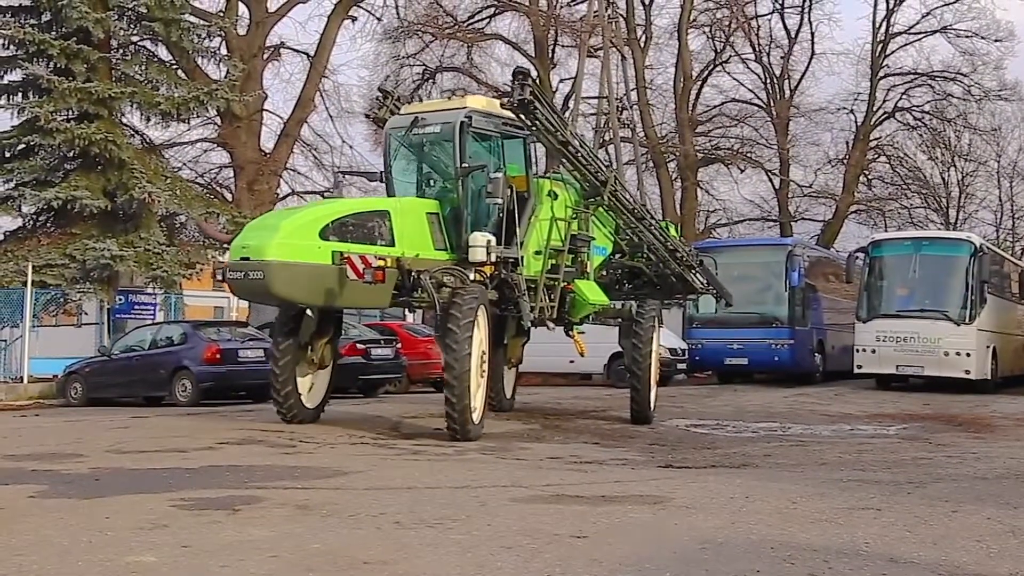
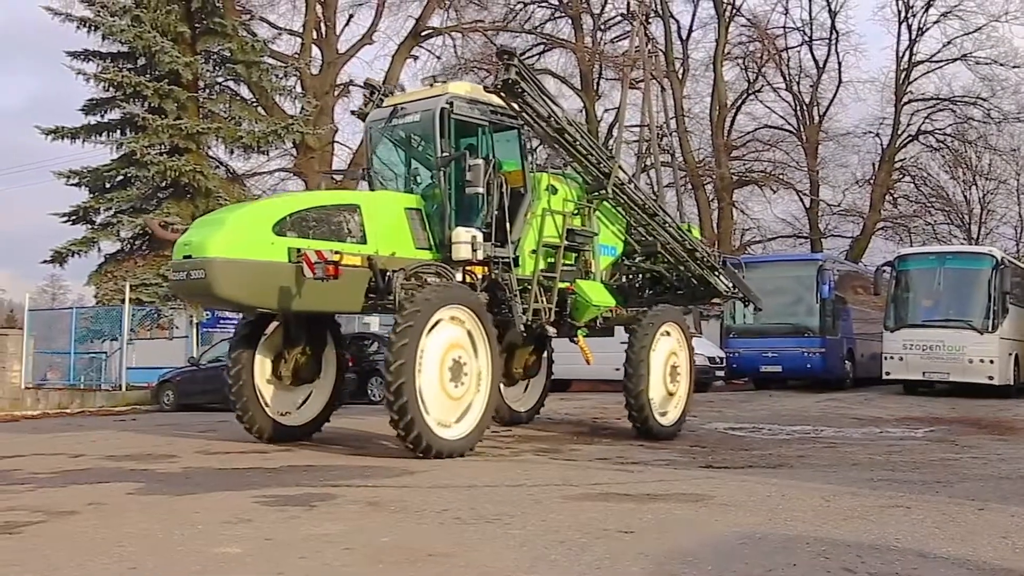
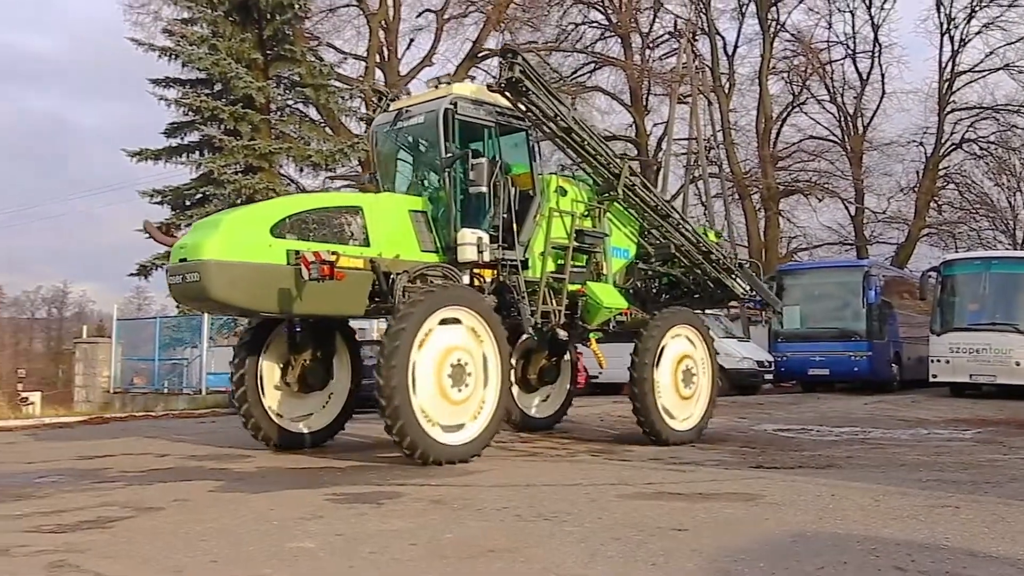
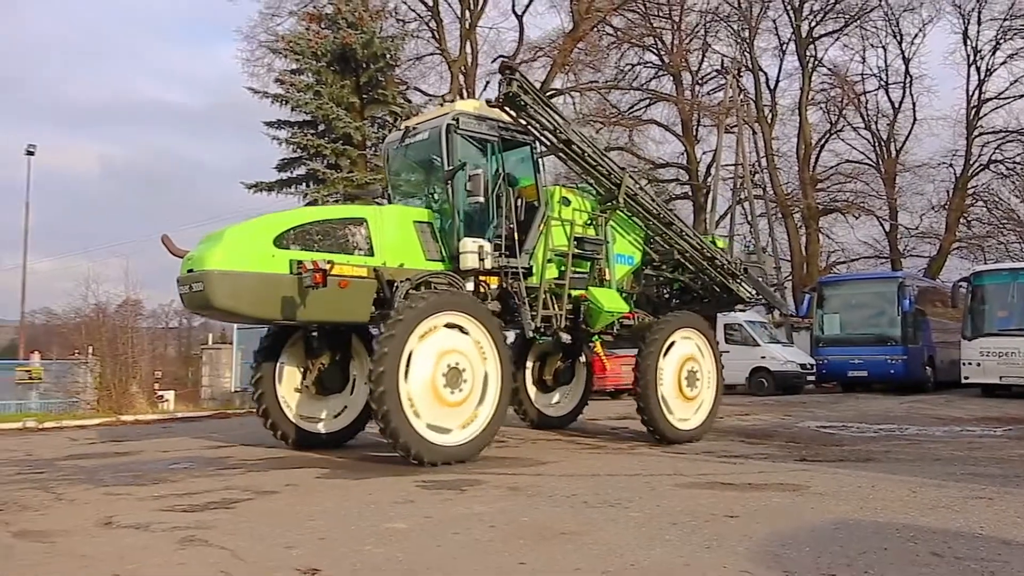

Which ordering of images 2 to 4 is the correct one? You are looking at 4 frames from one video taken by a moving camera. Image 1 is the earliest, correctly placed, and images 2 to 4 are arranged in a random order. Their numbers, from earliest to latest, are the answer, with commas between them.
2, 3, 4
